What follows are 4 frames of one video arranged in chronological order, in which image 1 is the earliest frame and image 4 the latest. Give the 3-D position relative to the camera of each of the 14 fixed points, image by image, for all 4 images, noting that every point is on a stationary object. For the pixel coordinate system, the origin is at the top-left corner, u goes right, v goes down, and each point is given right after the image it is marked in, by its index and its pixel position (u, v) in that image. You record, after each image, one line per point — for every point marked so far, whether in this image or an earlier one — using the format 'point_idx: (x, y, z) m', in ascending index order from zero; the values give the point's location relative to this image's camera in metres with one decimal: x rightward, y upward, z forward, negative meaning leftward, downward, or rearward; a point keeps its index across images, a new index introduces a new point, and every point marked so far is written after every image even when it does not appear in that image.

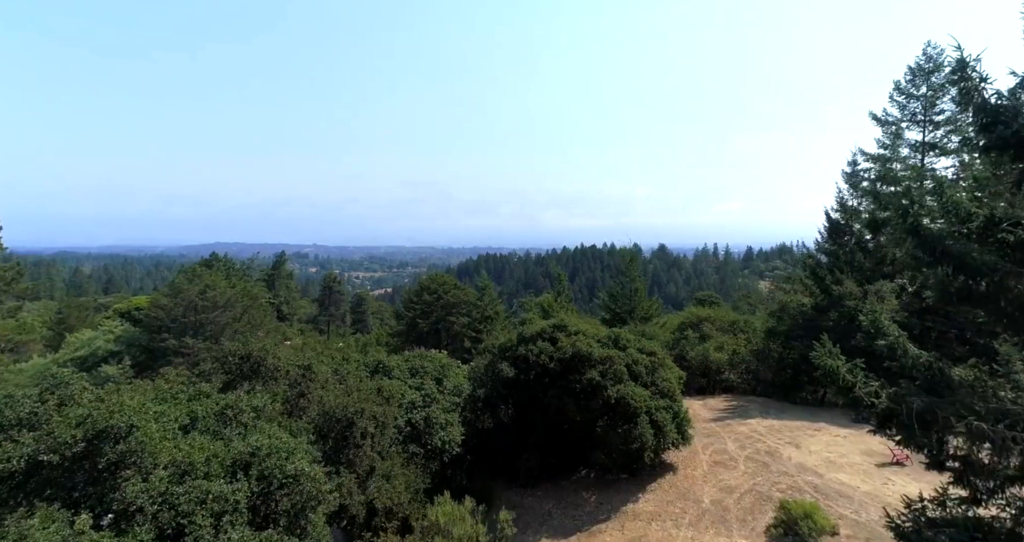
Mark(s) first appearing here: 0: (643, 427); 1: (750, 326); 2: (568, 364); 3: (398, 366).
0: (+1.9, -2.3, +8.1) m
1: (+5.9, -1.4, +13.7) m
2: (+0.9, -1.5, +8.7) m
3: (-2.0, -1.7, +9.7) m
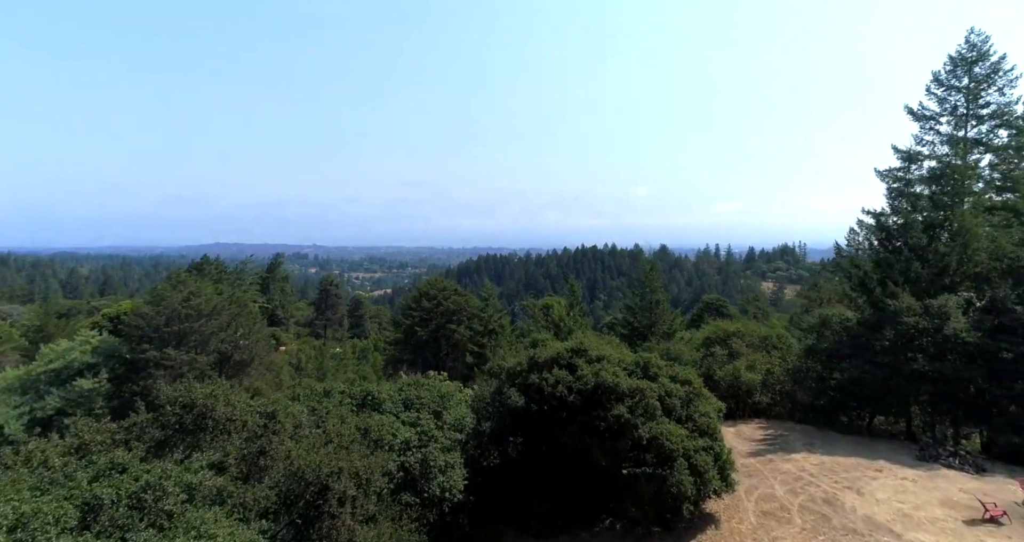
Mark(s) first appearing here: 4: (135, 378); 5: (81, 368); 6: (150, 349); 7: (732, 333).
0: (+2.1, -2.5, +6.8) m
1: (+6.0, -1.6, +12.4) m
2: (+1.0, -1.7, +7.4) m
3: (-1.8, -1.9, +8.4) m
4: (-12.9, -3.7, +19.1) m
5: (-14.5, -3.3, +18.8) m
6: (-12.5, -2.7, +19.3) m
7: (+5.1, -1.5, +13.0) m
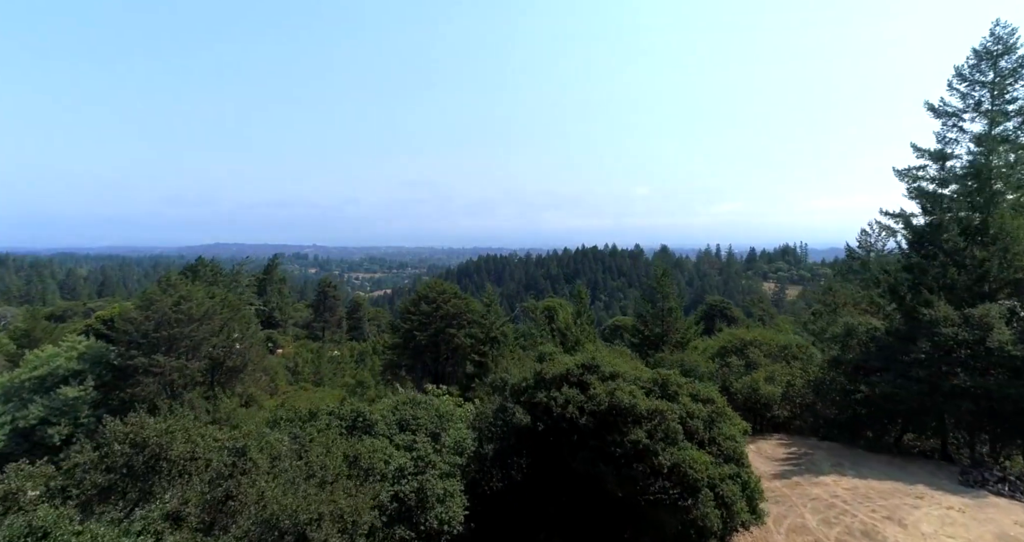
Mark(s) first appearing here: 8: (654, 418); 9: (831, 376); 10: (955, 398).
0: (+2.1, -2.6, +6.1) m
1: (+6.1, -1.7, +11.7) m
2: (+1.1, -1.8, +6.7) m
3: (-1.8, -2.0, +7.7) m
4: (-12.8, -3.8, +18.4) m
5: (-14.4, -3.4, +18.1) m
6: (-12.4, -2.8, +18.5) m
7: (+5.2, -1.6, +12.3) m
8: (+1.7, -1.7, +6.5) m
9: (+5.8, -1.9, +10.2) m
10: (+6.5, -1.8, +8.2) m
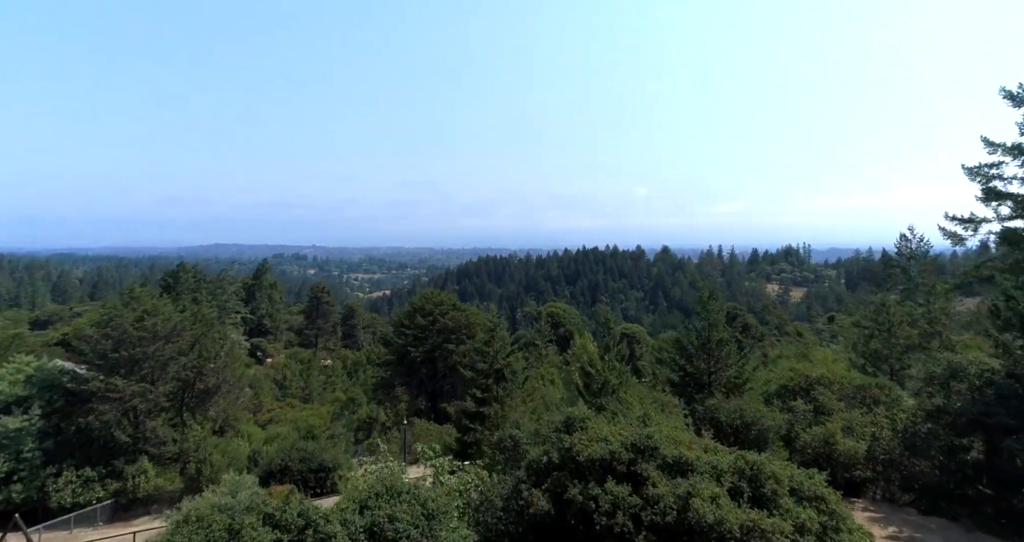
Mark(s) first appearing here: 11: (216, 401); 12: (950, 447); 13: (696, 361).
0: (+2.3, -2.9, +3.8) m
1: (+6.3, -2.0, +9.5) m
2: (+1.3, -2.1, +4.5) m
3: (-1.6, -2.4, +5.5) m
4: (-12.7, -4.1, +16.2) m
5: (-14.3, -3.7, +15.8) m
6: (-12.2, -3.2, +16.3) m
7: (+5.4, -1.9, +10.1) m
8: (+1.8, -2.1, +4.3) m
9: (+6.0, -2.3, +8.0) m
10: (+6.7, -2.2, +6.0) m
11: (-10.3, -4.5, +19.3) m
12: (+6.0, -2.4, +7.6) m
13: (+4.7, -2.2, +16.5) m
